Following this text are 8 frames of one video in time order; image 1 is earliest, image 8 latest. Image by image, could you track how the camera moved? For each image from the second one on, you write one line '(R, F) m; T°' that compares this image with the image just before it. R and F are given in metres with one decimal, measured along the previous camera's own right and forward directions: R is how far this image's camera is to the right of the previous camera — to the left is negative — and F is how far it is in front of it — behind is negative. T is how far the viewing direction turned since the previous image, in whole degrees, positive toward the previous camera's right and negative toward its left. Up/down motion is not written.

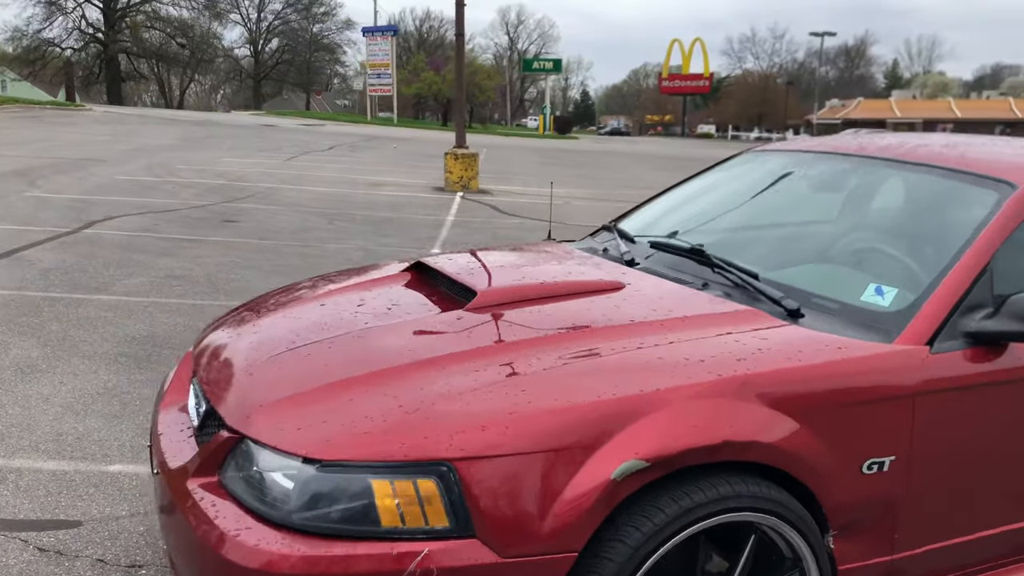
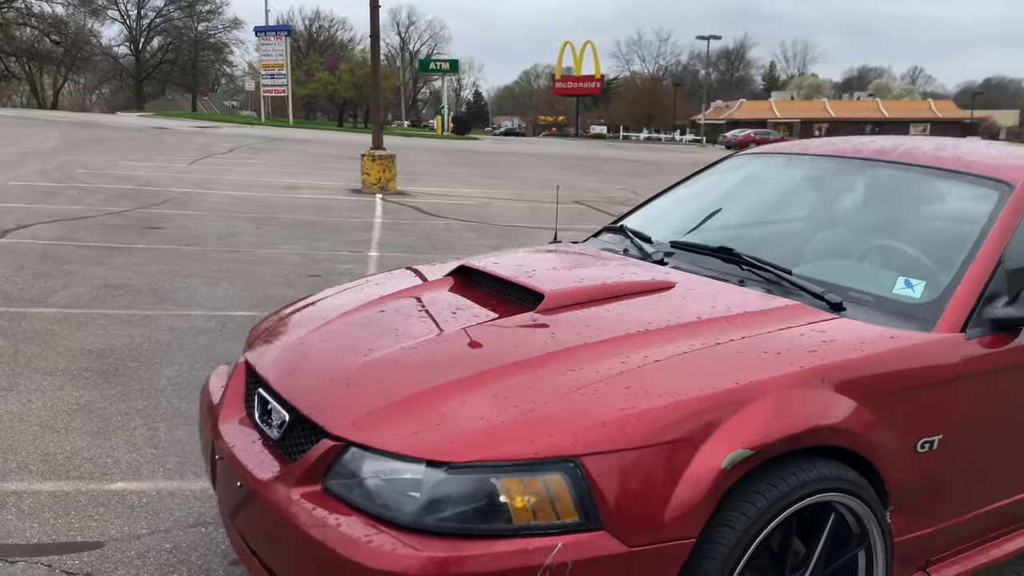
(-0.4, 0.0) m; +7°
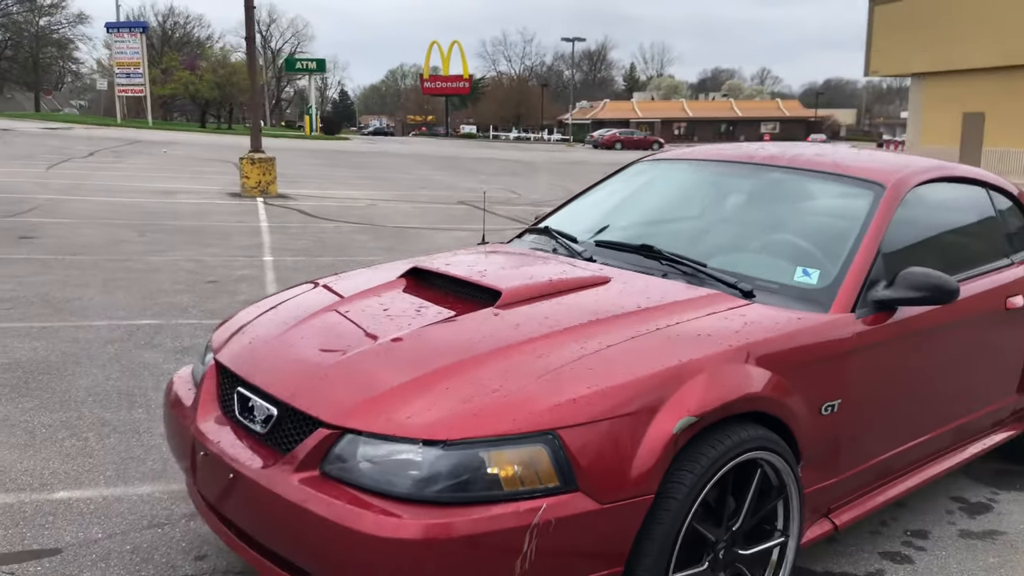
(-0.3, -0.2) m; +8°
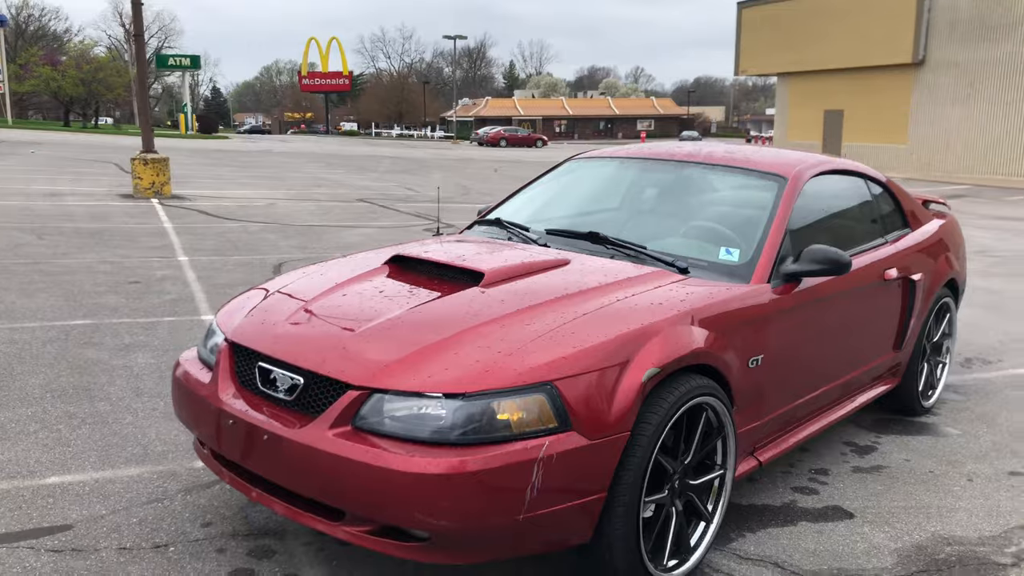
(-0.3, -0.4) m; +8°
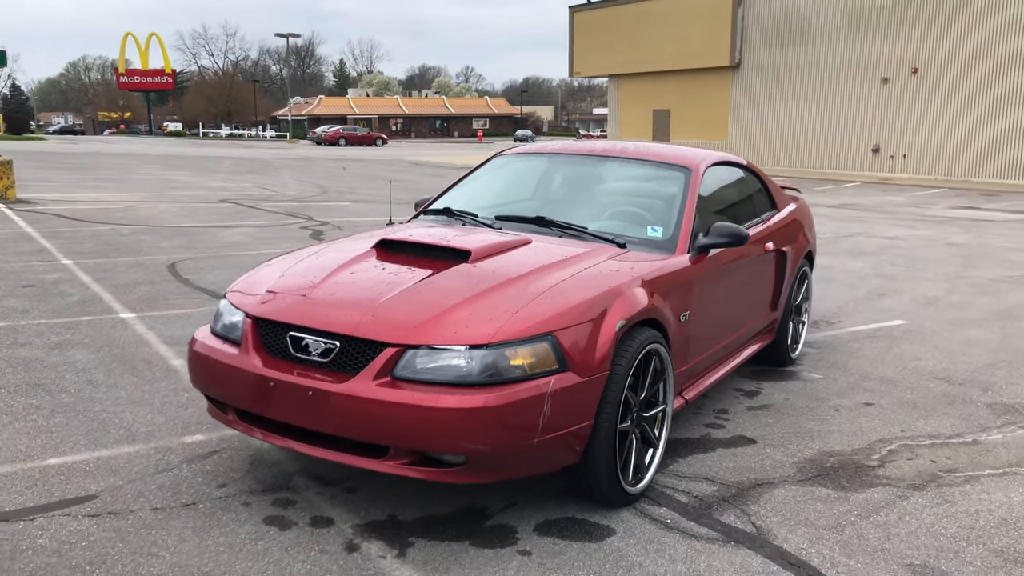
(-0.6, -0.5) m; +11°
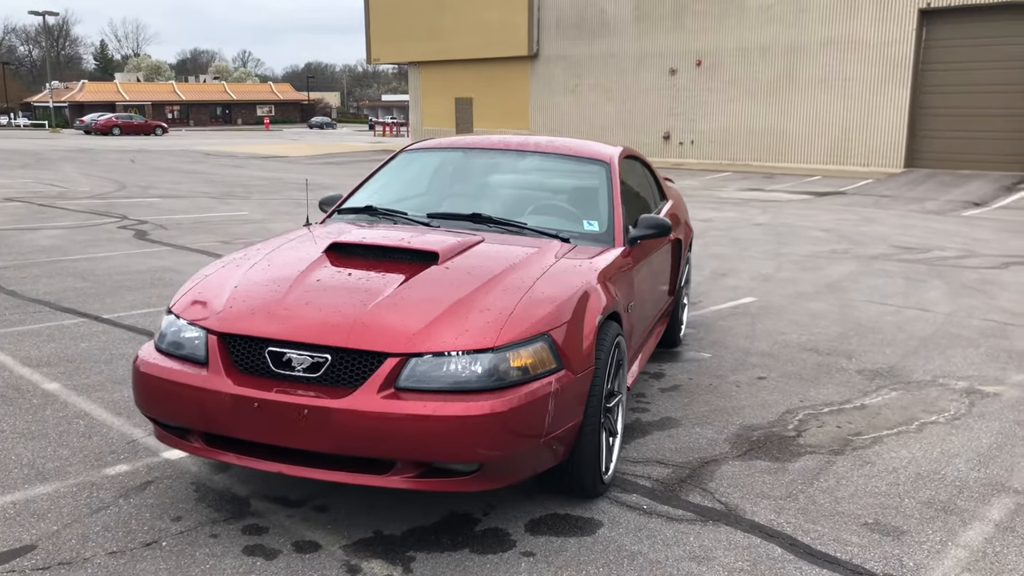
(-0.7, +0.1) m; +14°
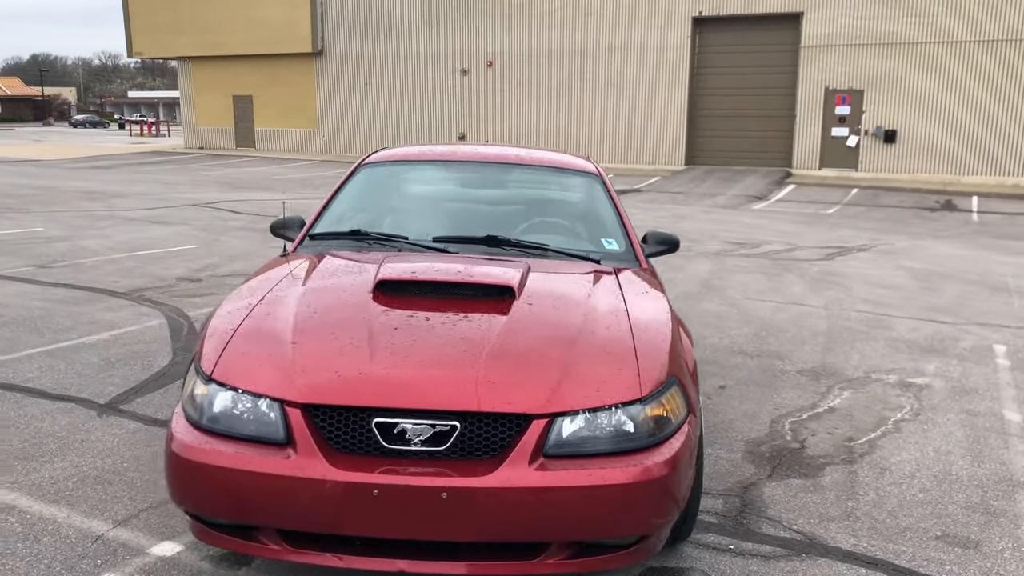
(-1.1, +0.5) m; +15°
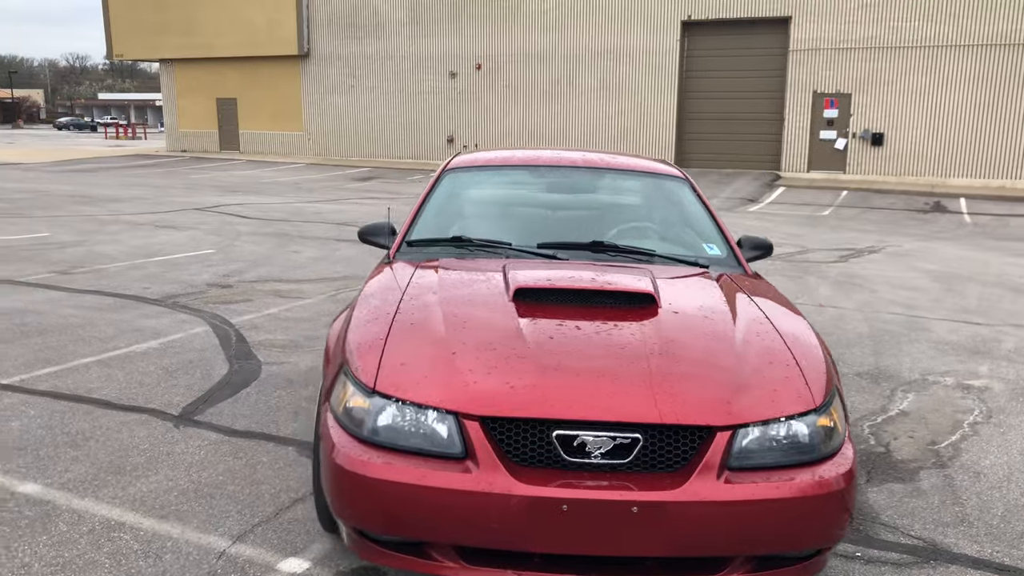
(-0.6, +0.1) m; +2°
